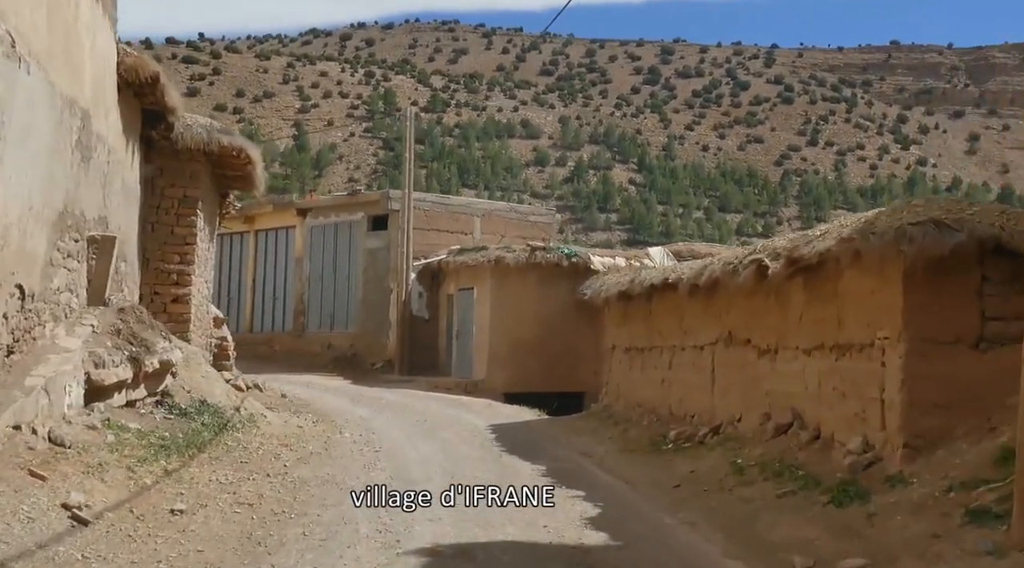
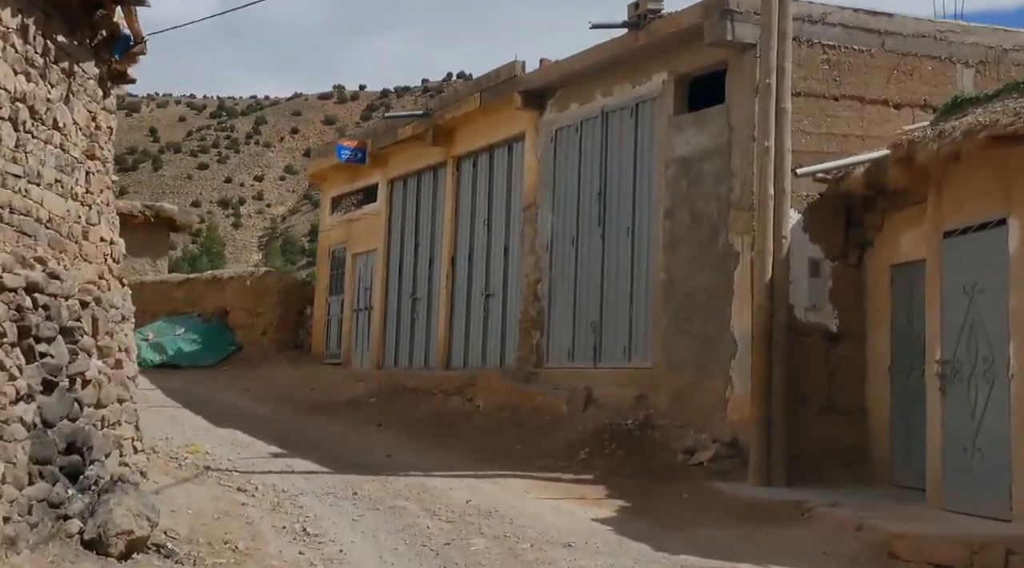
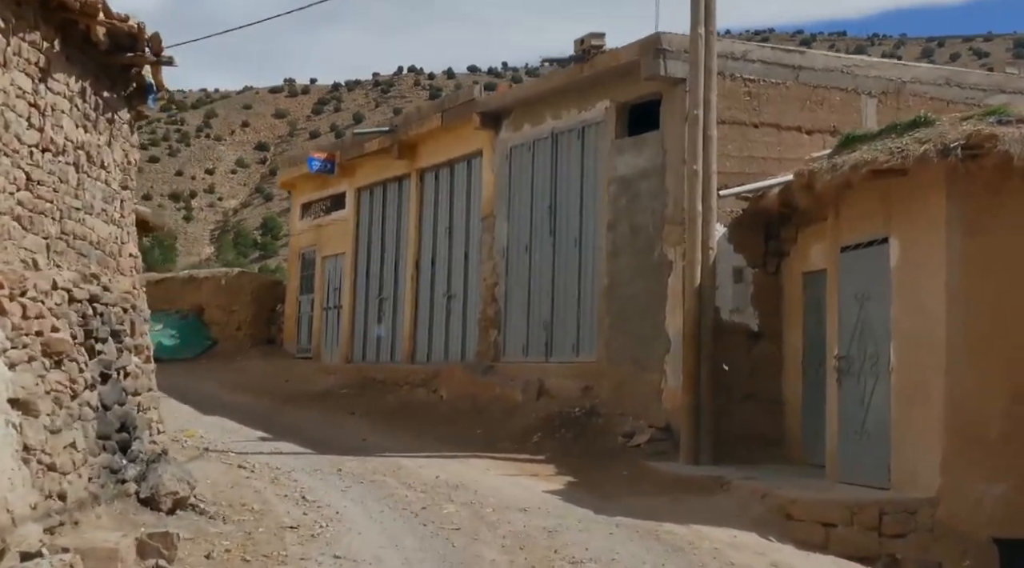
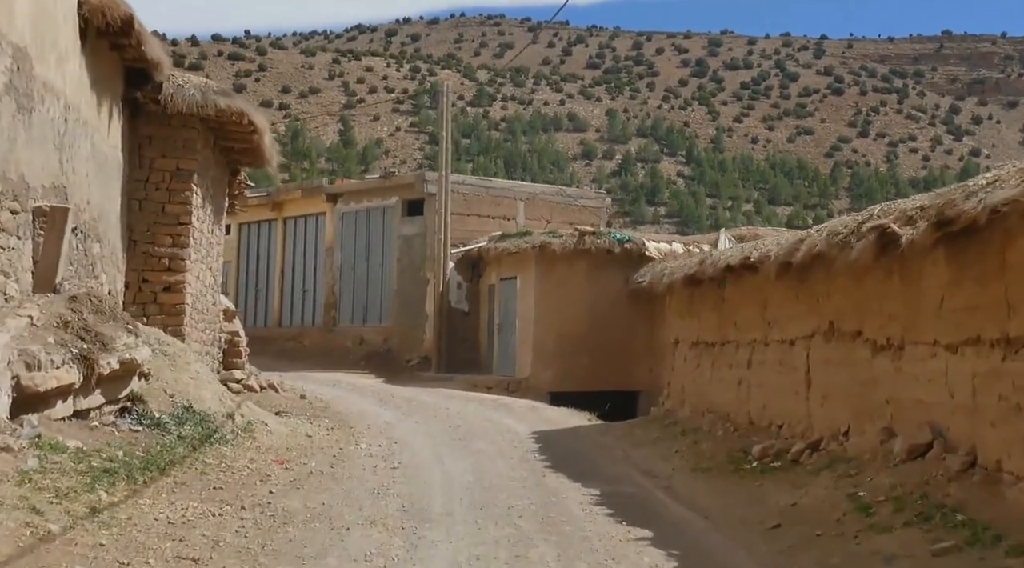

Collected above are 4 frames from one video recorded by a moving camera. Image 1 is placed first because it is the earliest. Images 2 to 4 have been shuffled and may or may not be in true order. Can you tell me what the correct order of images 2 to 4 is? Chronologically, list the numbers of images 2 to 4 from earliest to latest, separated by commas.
4, 3, 2
